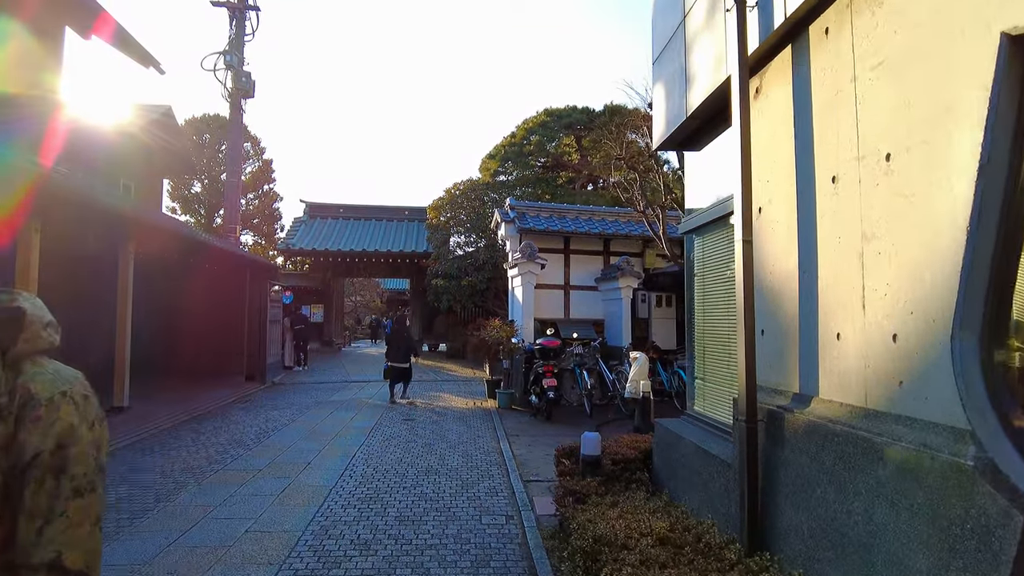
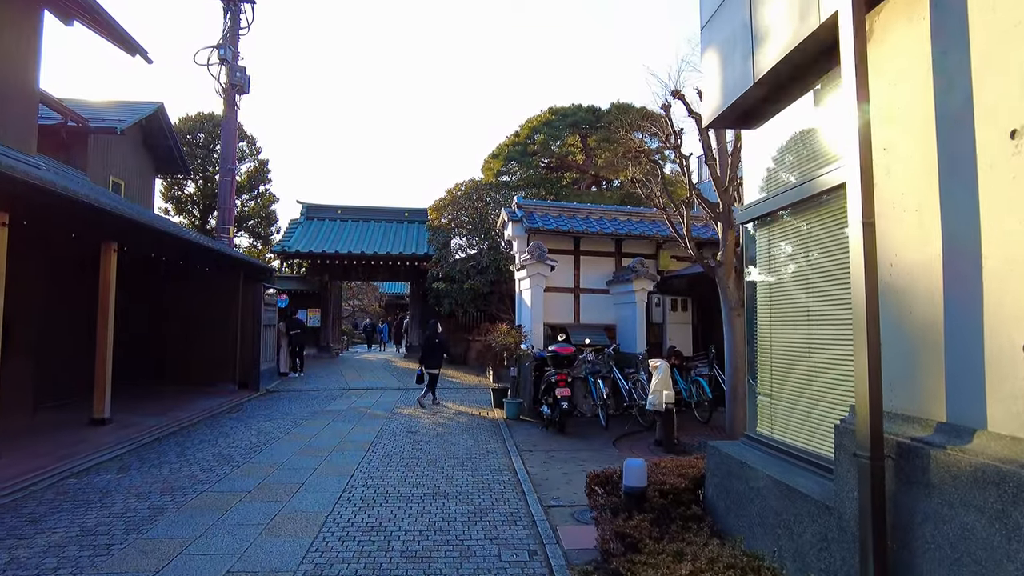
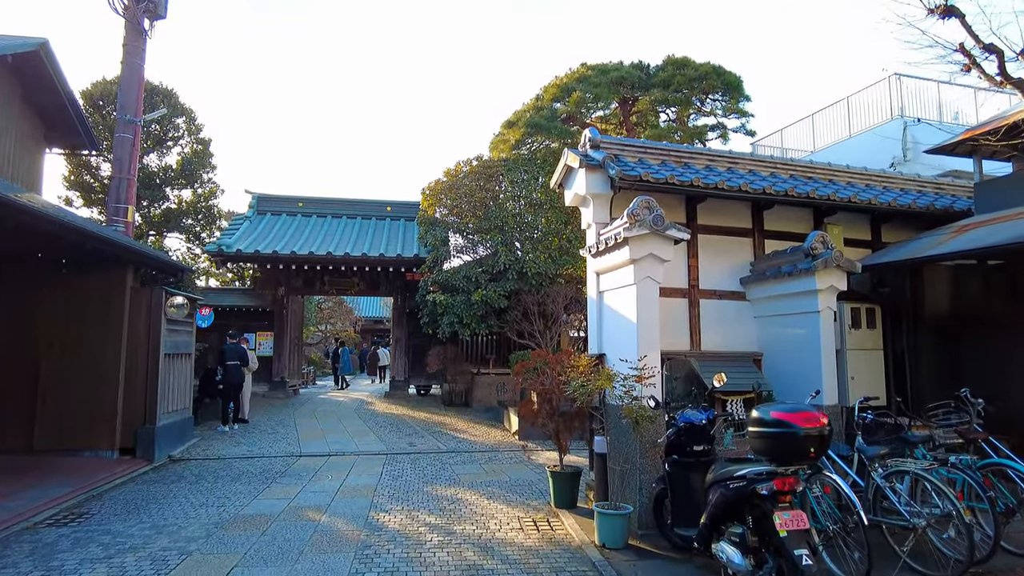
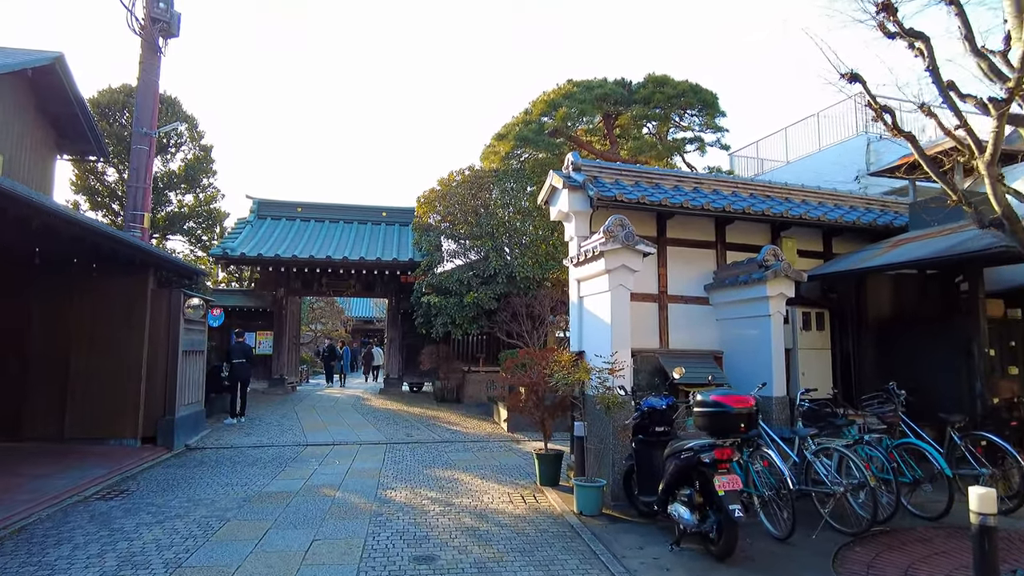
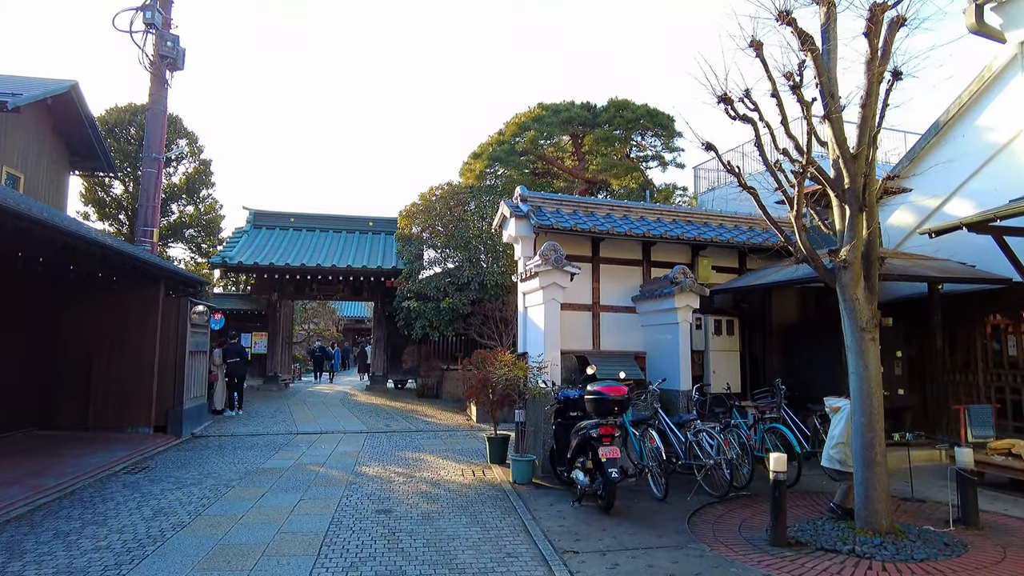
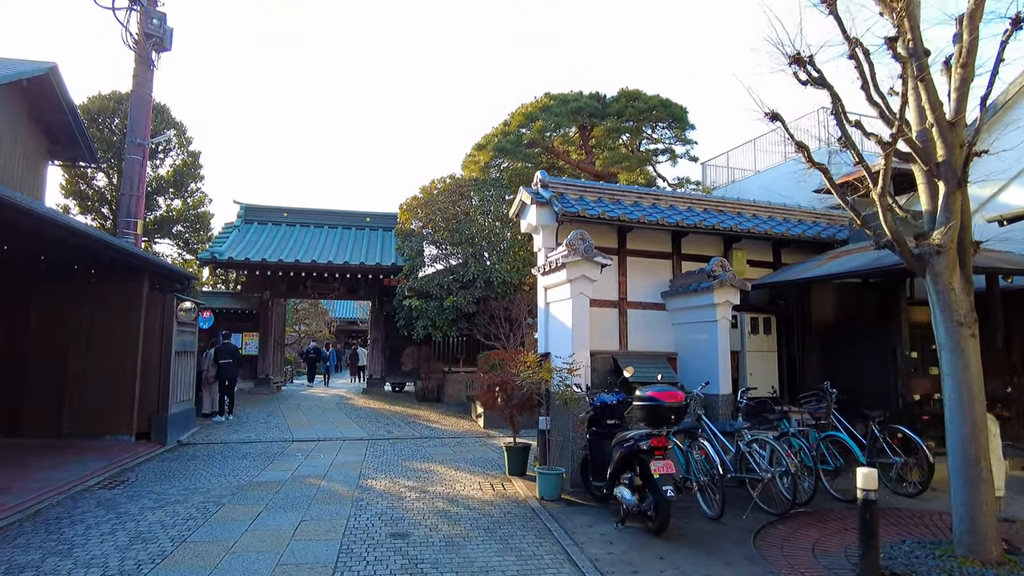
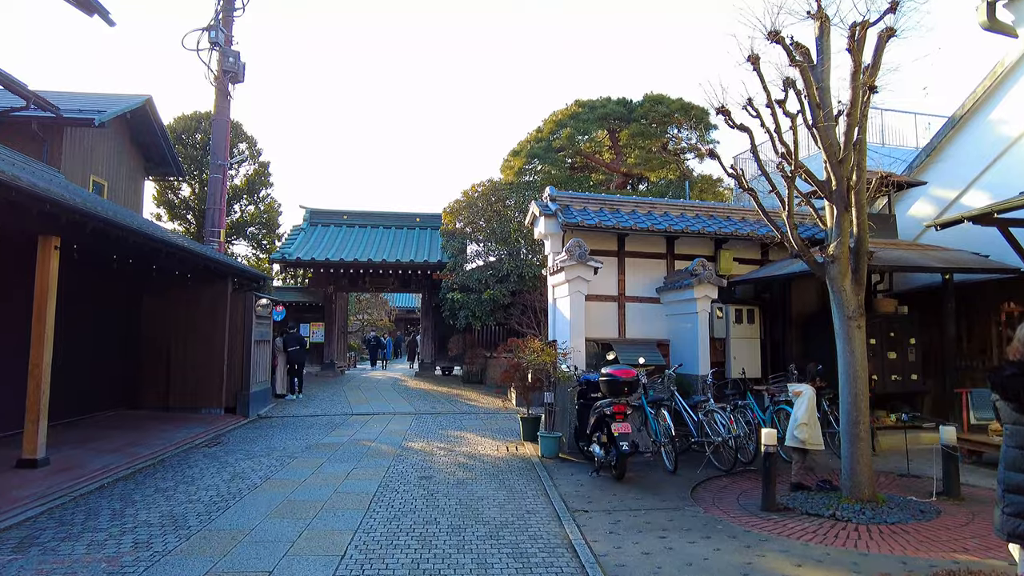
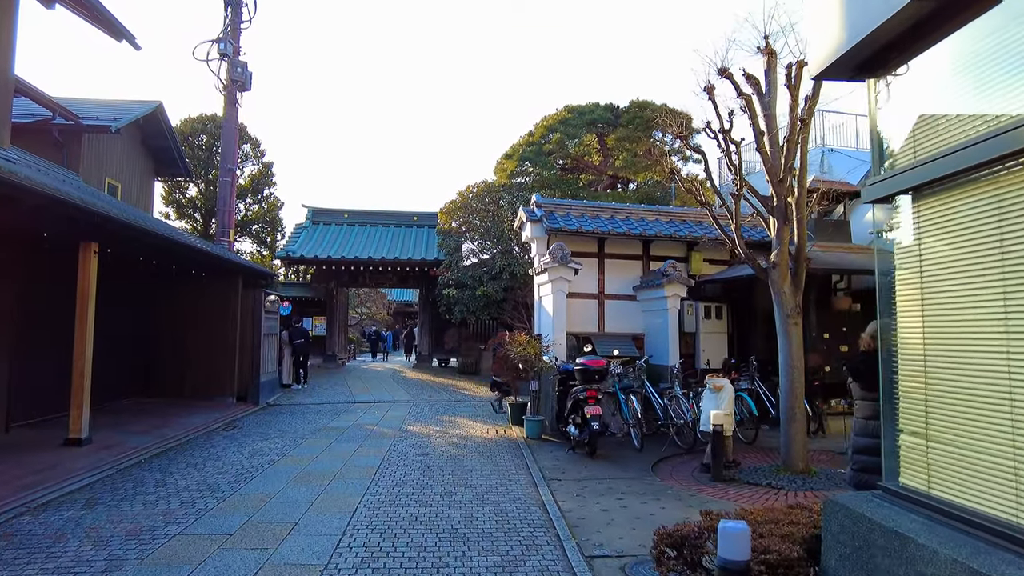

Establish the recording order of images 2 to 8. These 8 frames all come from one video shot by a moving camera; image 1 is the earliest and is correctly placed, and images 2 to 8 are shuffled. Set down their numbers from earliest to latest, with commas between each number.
2, 8, 7, 5, 6, 4, 3
